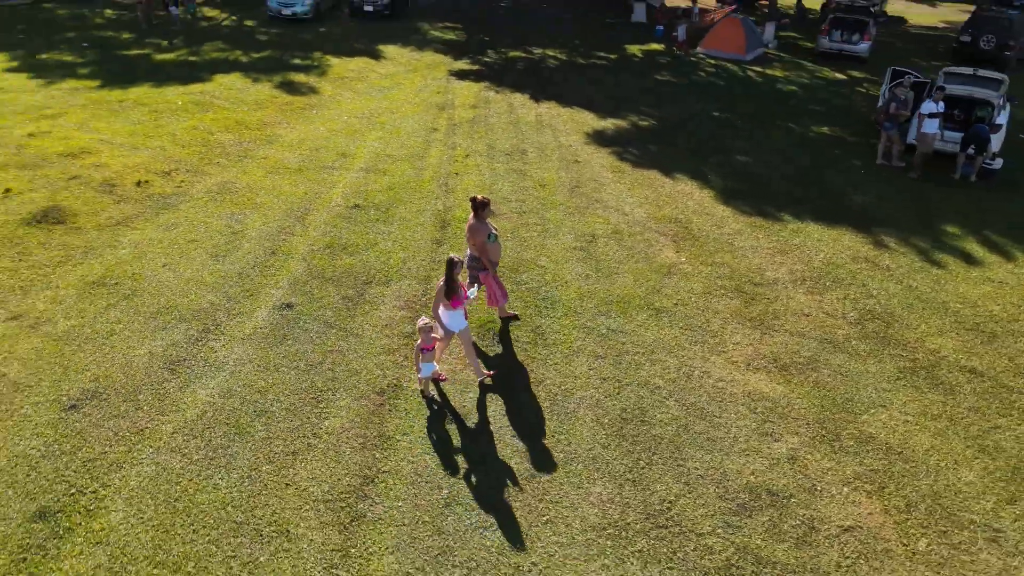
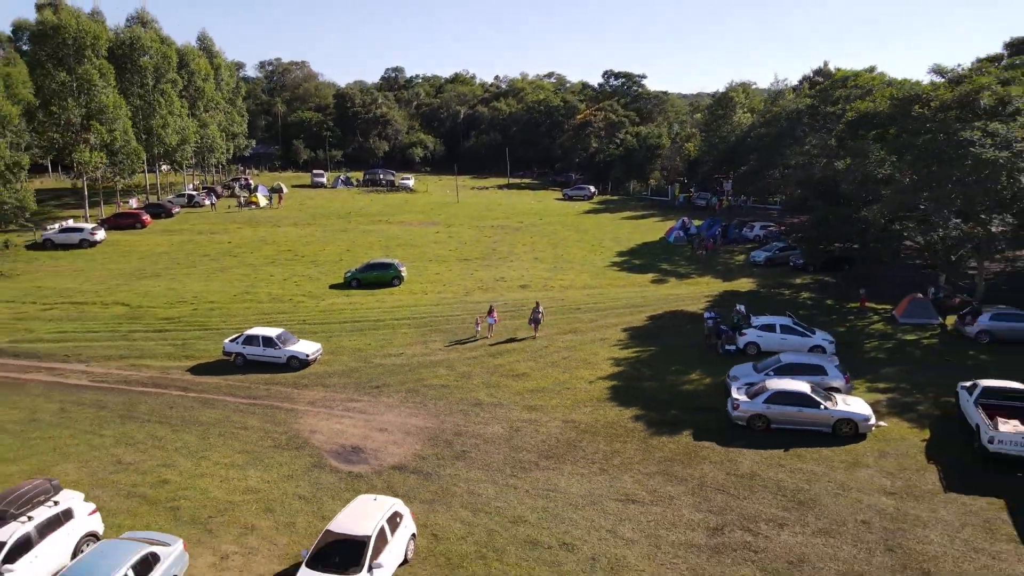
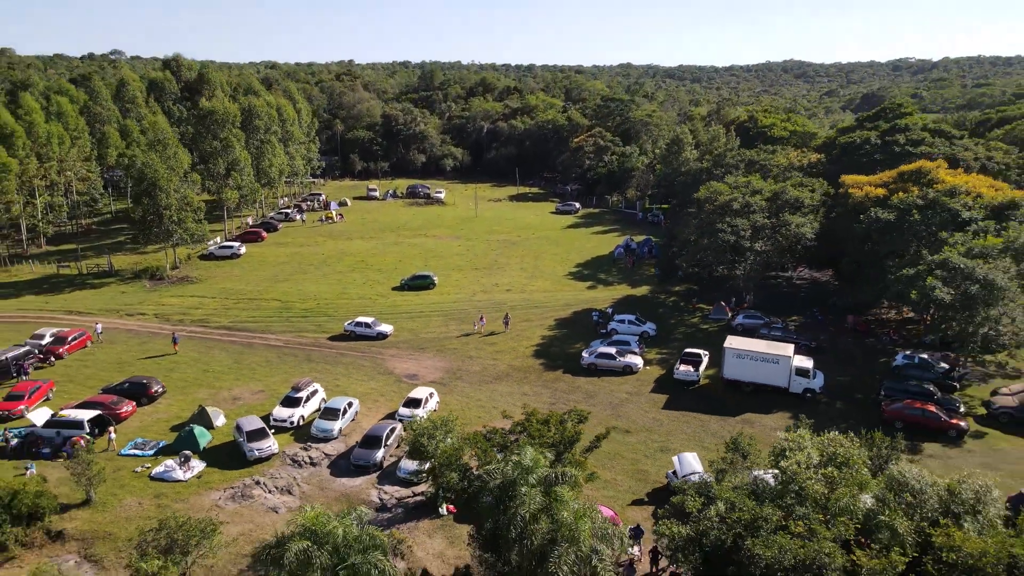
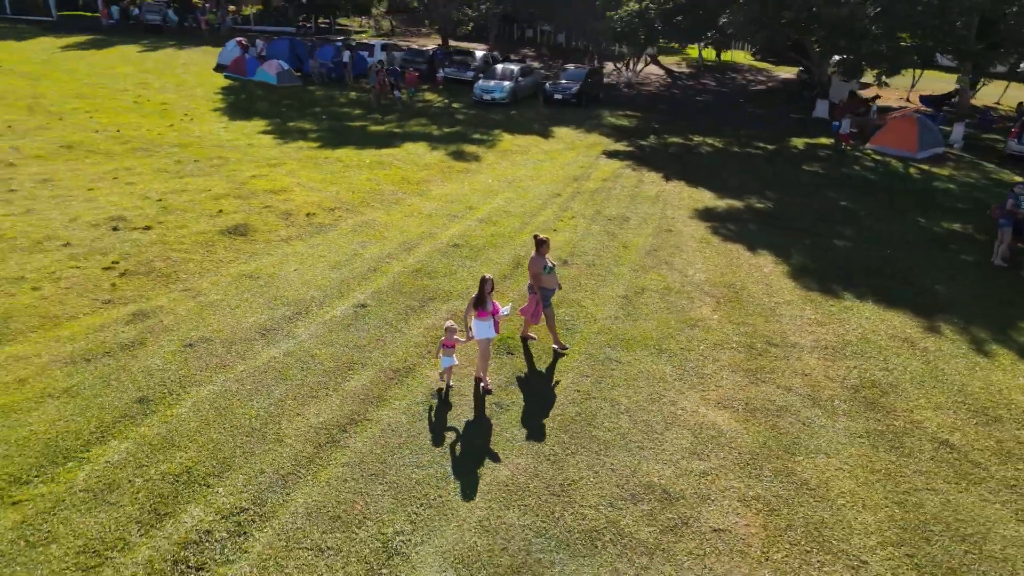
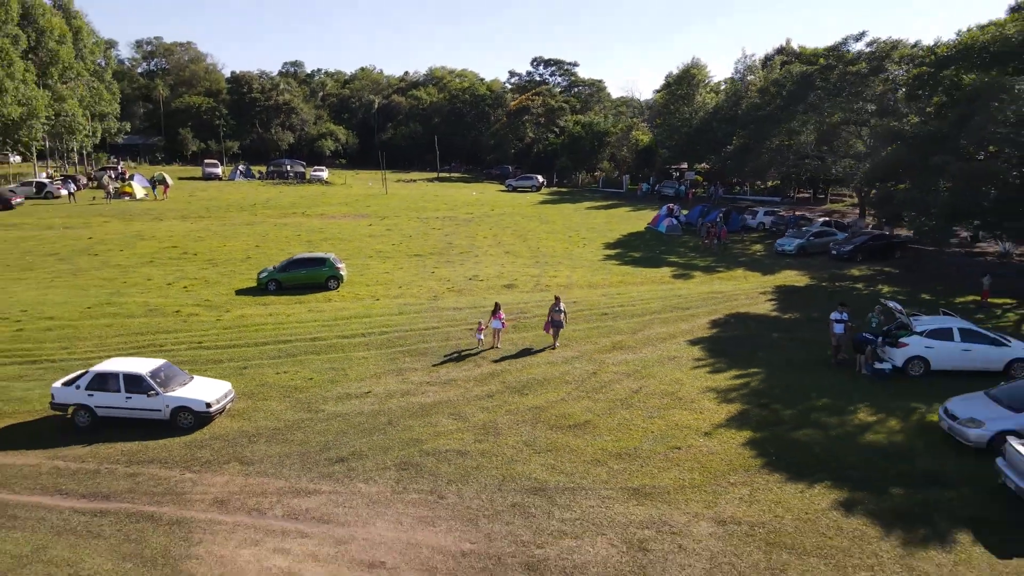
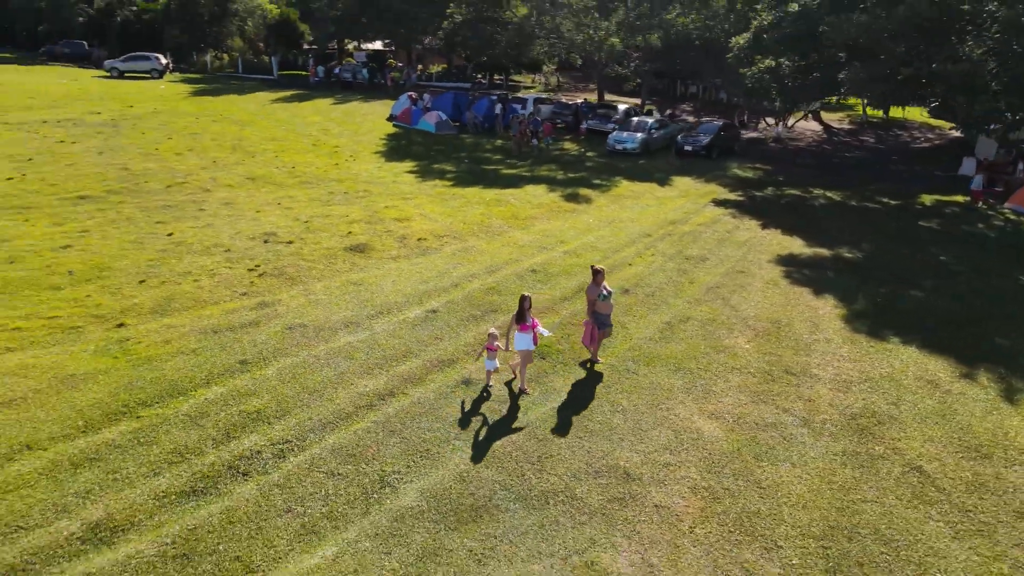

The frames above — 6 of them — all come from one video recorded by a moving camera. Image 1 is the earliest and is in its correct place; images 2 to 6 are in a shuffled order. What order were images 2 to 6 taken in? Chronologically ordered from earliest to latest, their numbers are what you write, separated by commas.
4, 6, 5, 2, 3
